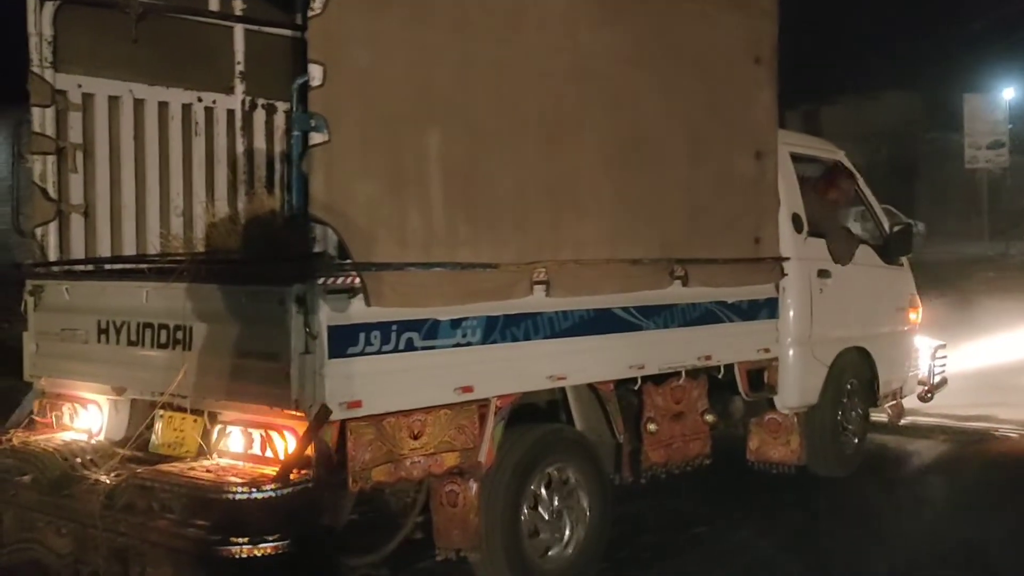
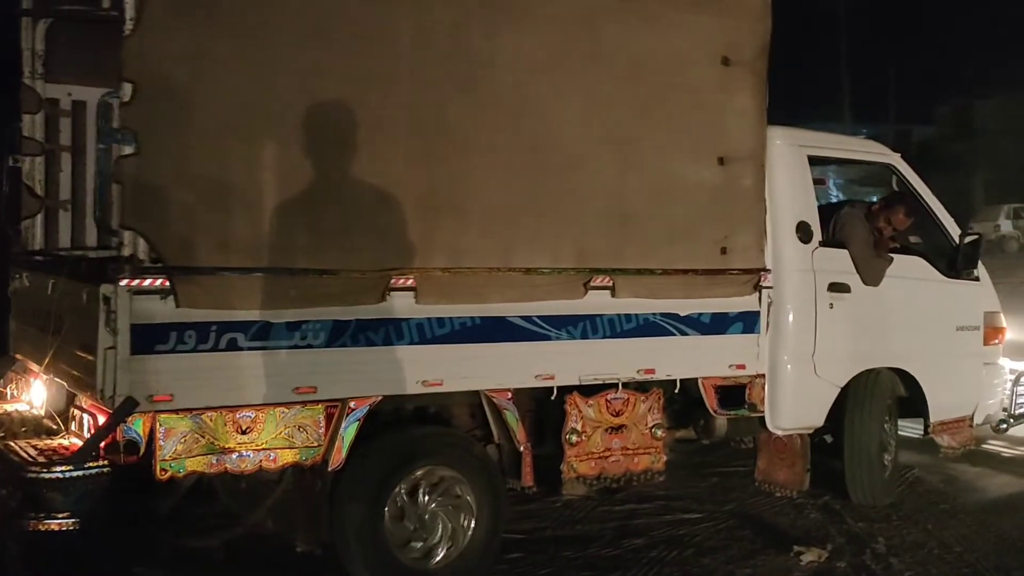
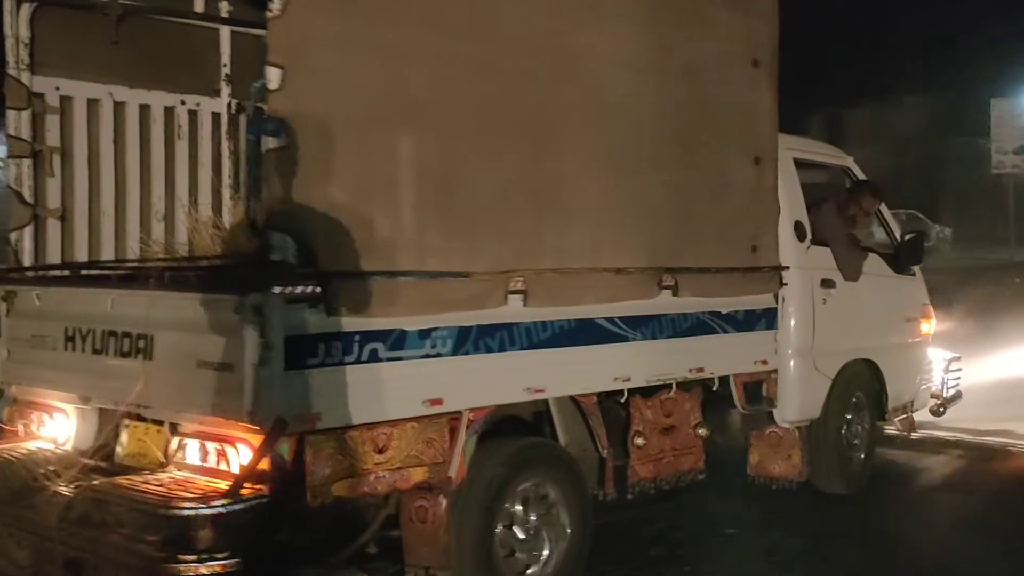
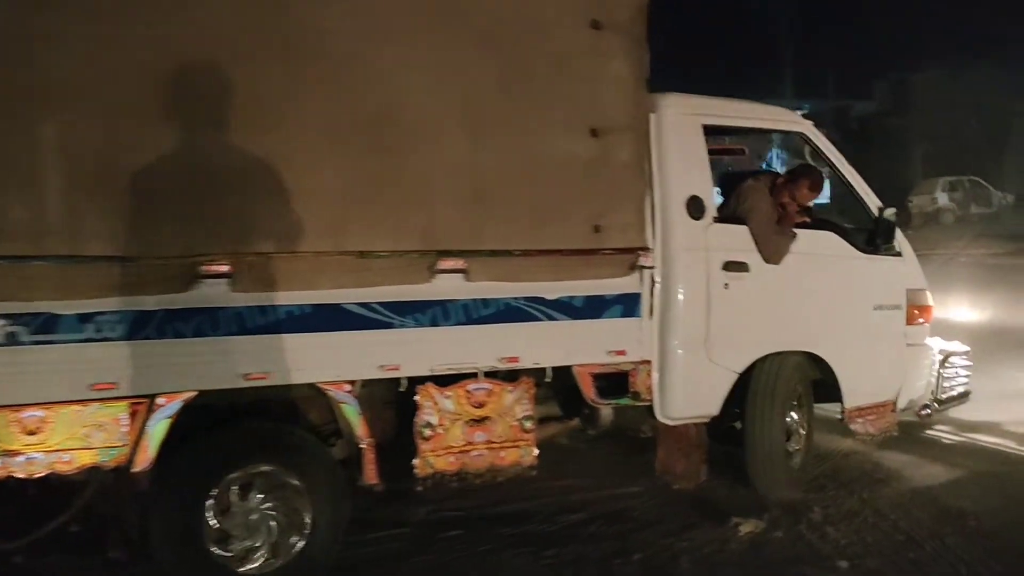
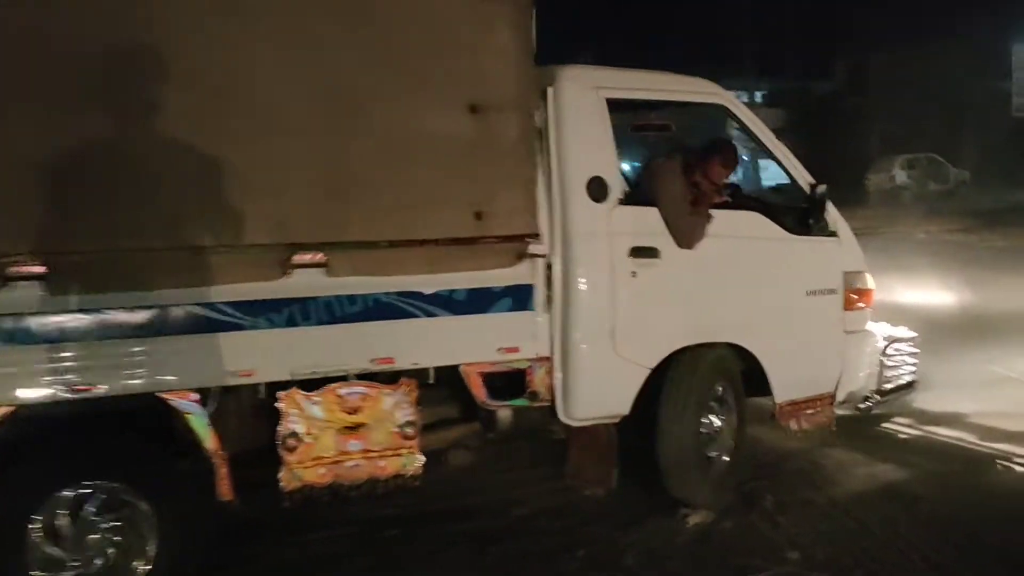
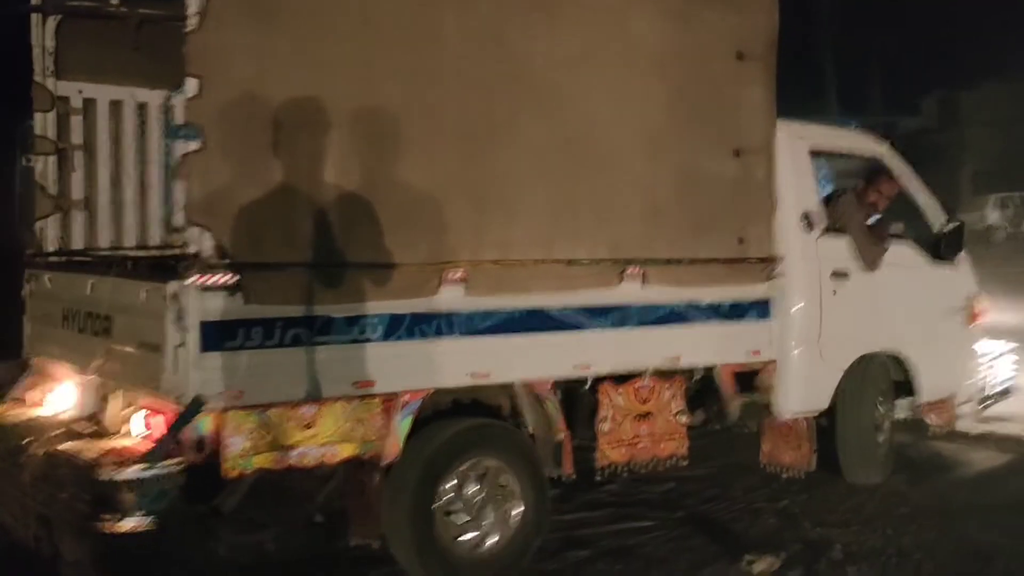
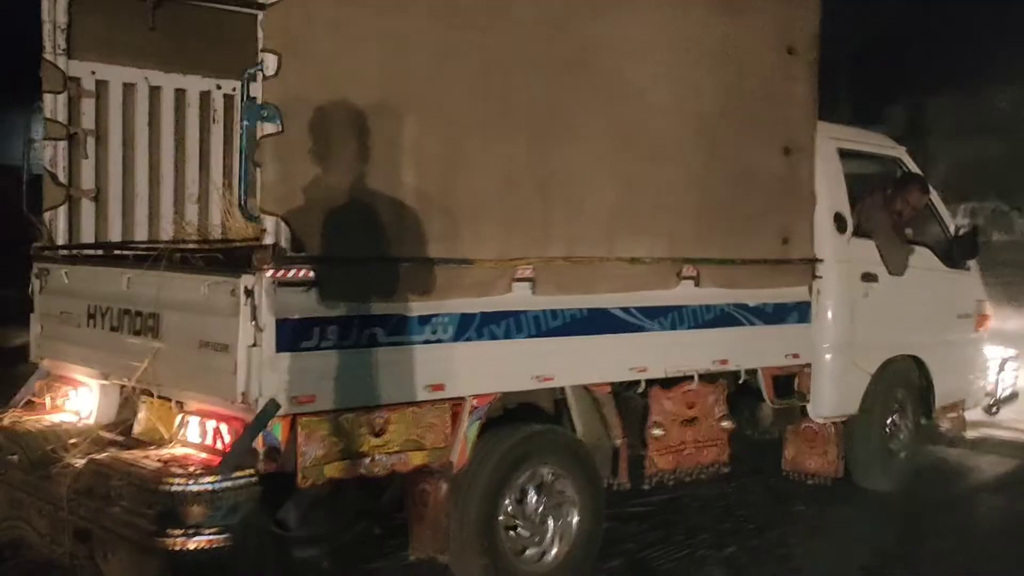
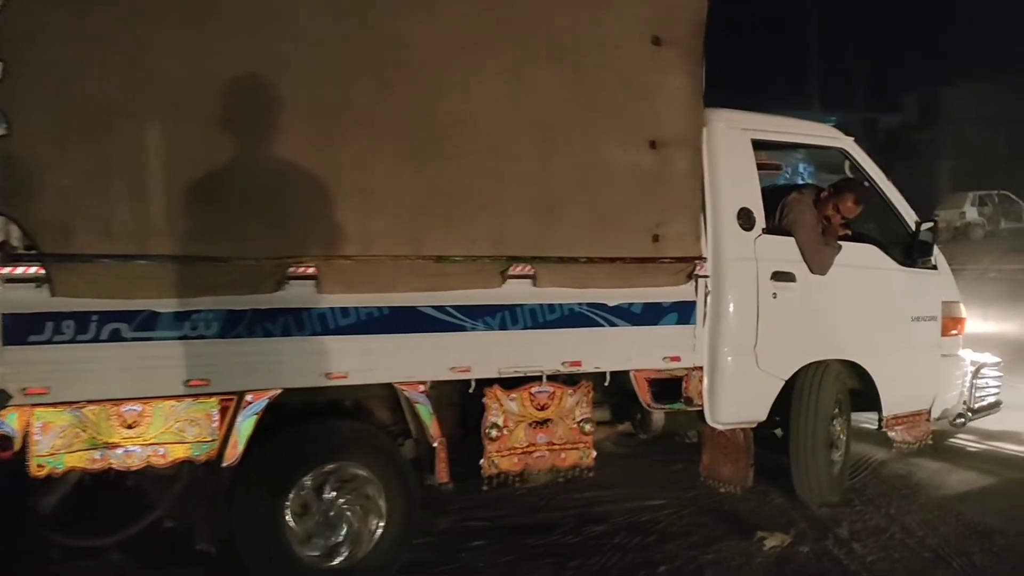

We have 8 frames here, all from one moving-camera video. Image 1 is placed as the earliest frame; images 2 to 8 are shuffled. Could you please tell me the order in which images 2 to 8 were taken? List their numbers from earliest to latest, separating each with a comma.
3, 7, 6, 2, 8, 4, 5
